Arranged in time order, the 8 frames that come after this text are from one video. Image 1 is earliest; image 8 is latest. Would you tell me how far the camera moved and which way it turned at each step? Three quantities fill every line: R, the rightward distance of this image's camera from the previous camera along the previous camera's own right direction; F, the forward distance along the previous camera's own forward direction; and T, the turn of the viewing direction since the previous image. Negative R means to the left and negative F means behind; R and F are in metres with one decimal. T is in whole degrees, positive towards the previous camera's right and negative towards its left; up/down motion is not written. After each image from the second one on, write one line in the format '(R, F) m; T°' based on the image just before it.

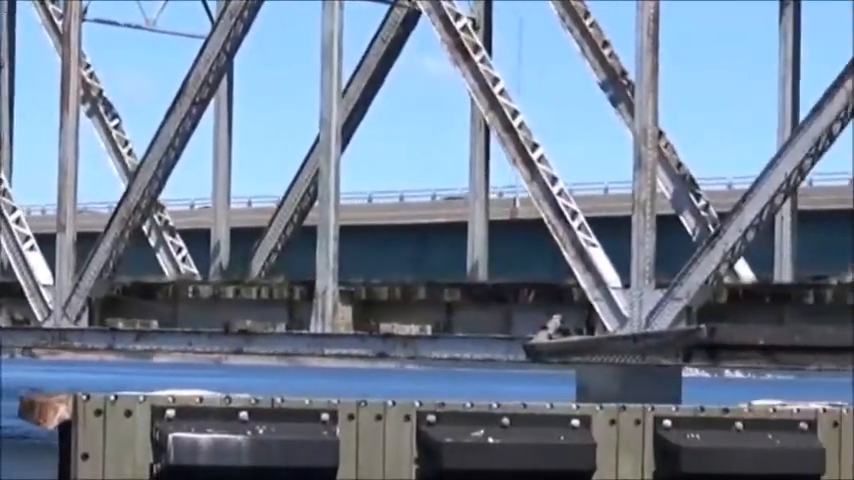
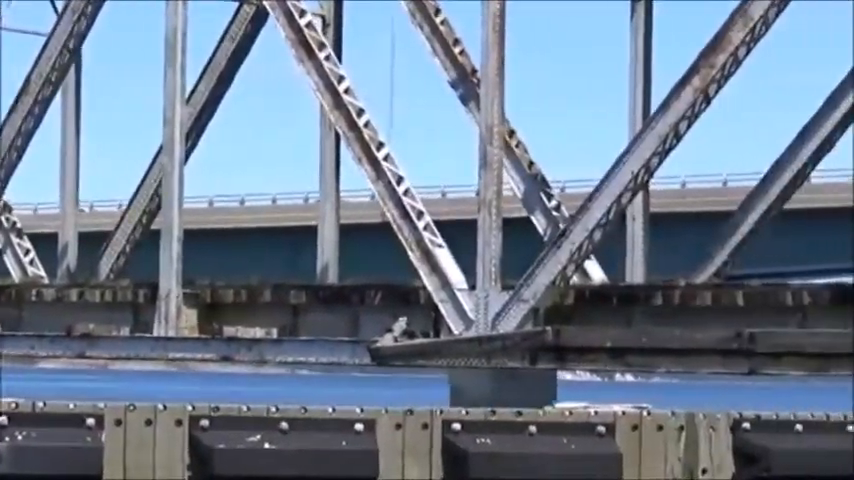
(+2.3, +0.3) m; 0°
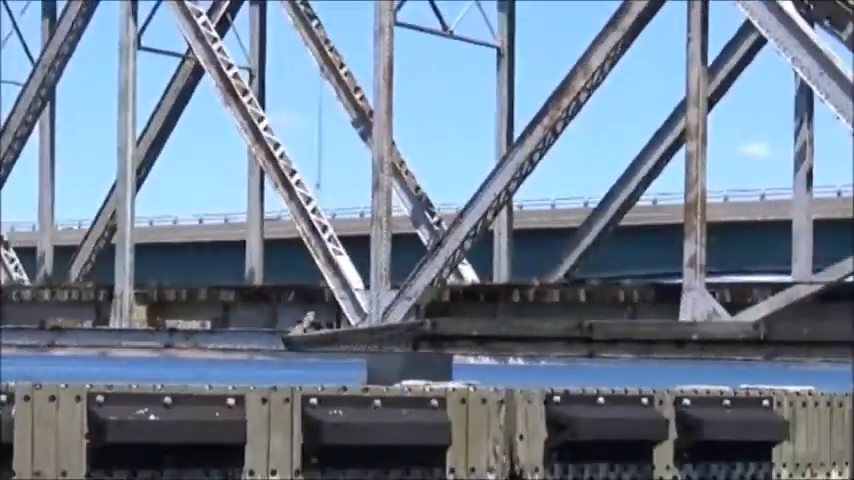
(+2.7, -4.2) m; -3°
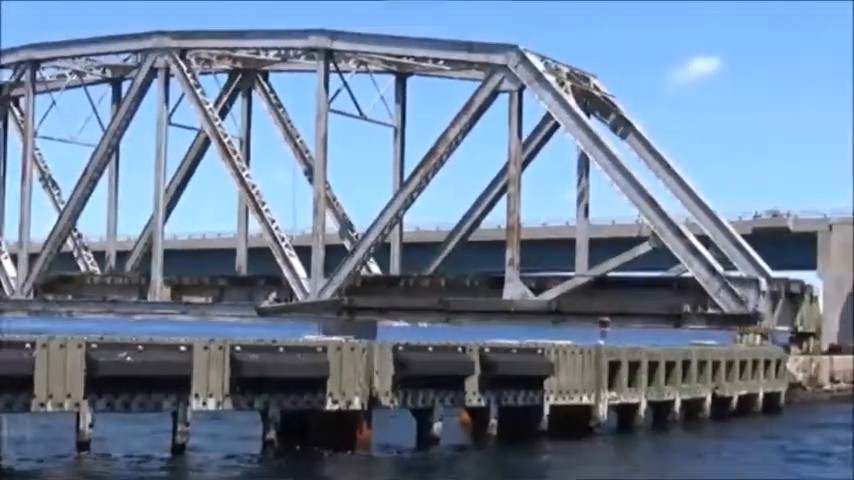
(+2.9, -13.3) m; -1°
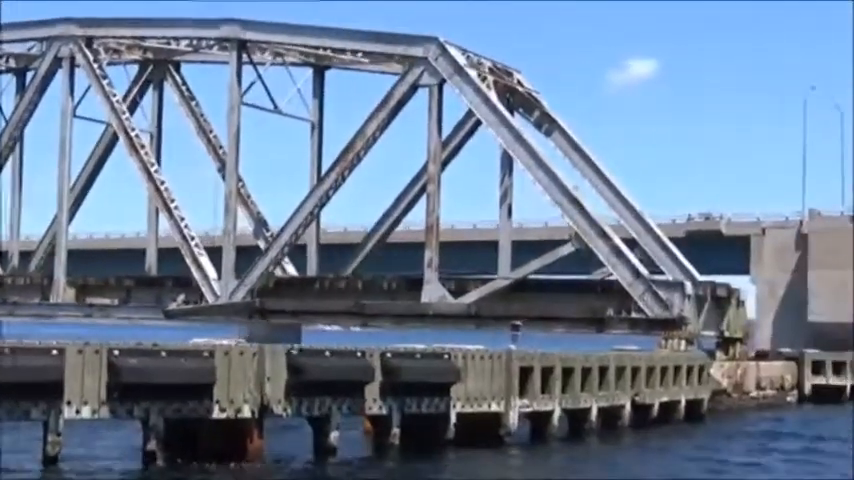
(+0.4, +1.3) m; +3°
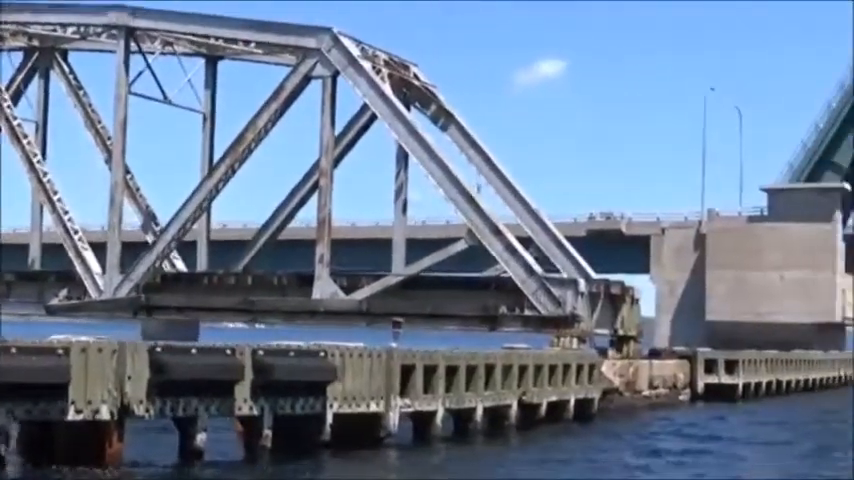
(+0.4, +0.7) m; +4°
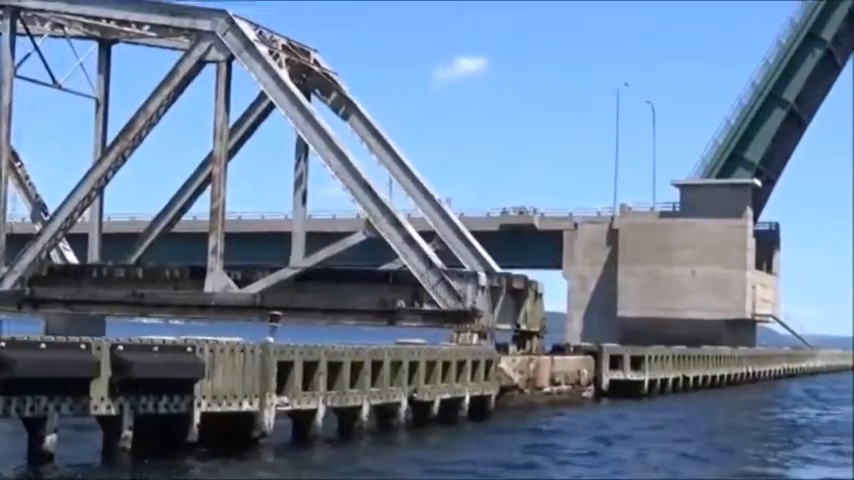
(+0.5, +1.0) m; +3°
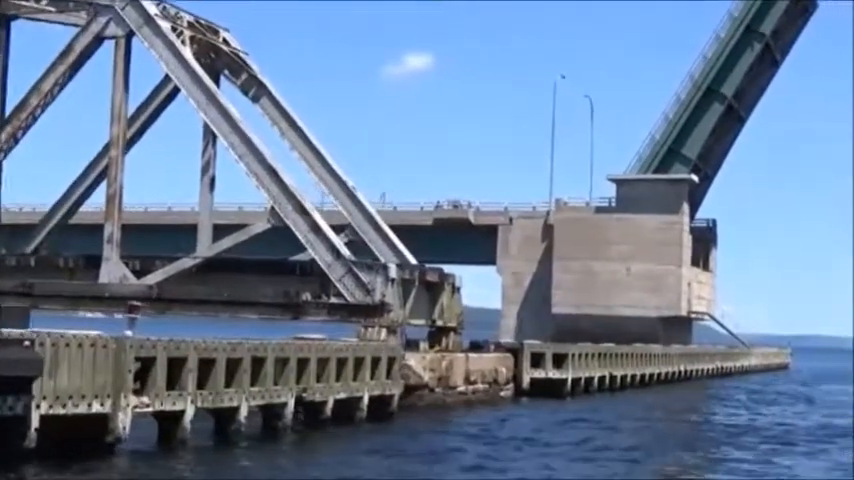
(+0.8, +1.7) m; +2°
